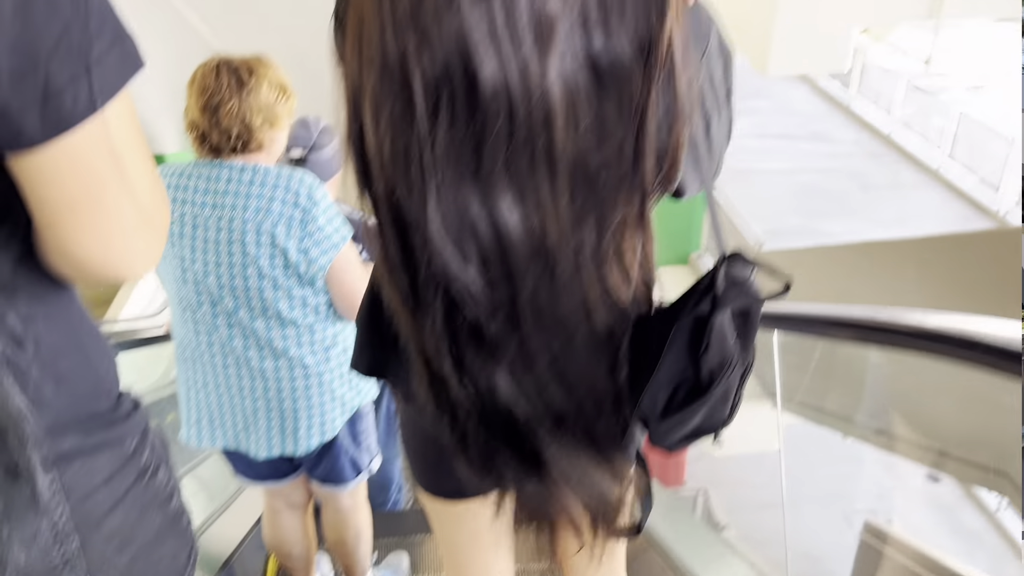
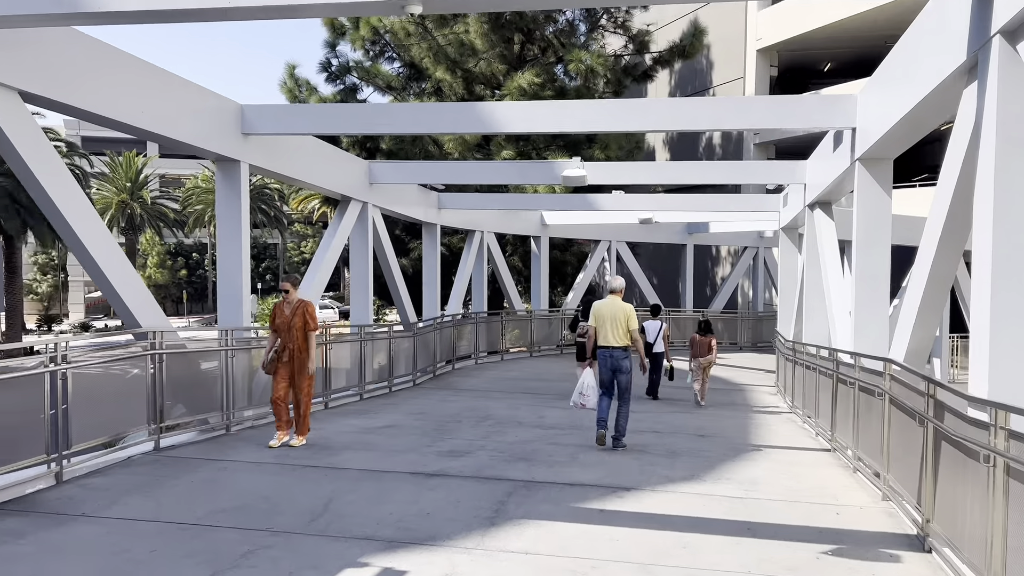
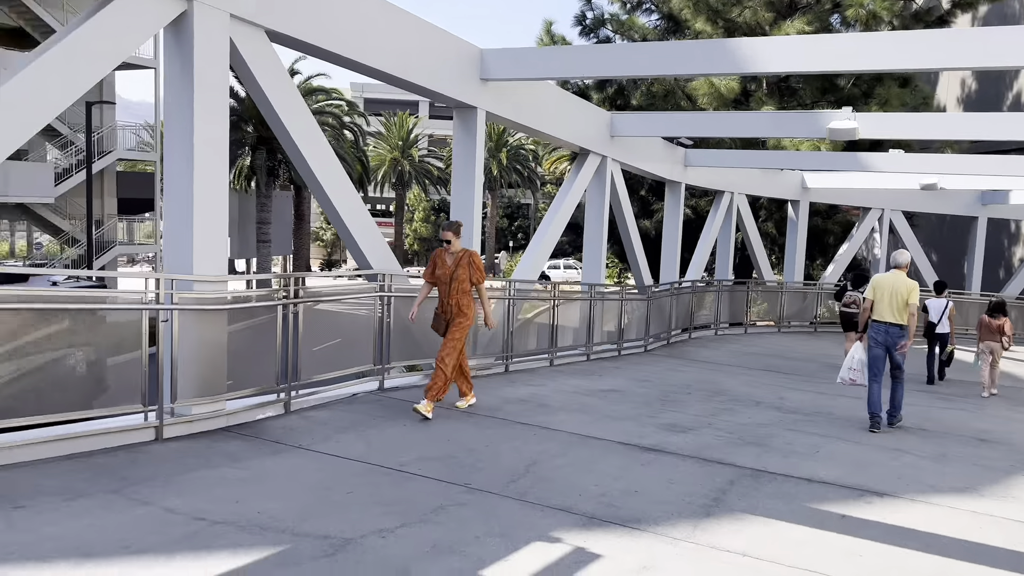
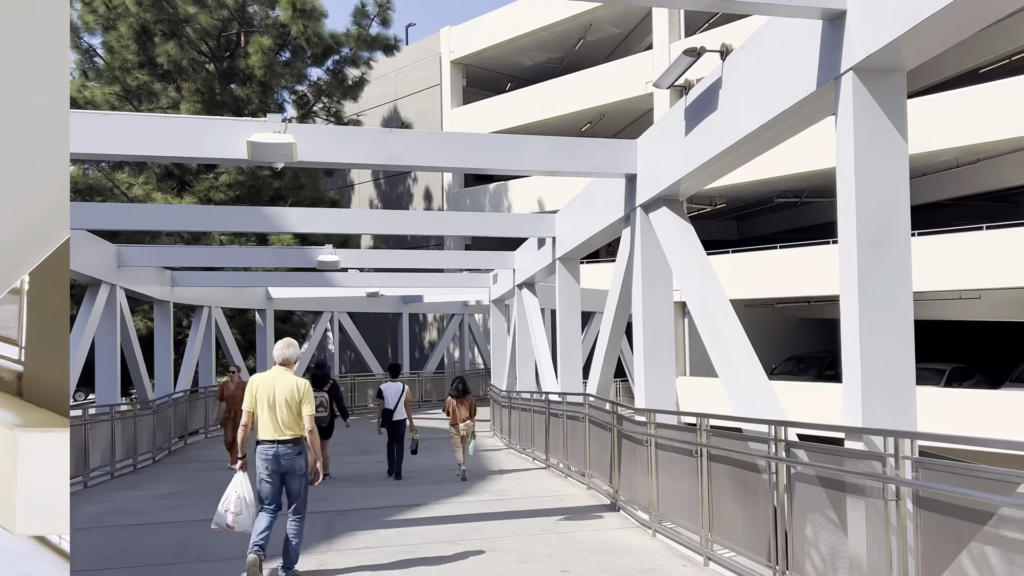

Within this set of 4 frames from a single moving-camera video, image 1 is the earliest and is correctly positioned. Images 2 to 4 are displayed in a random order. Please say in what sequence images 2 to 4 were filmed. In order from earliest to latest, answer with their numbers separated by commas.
4, 2, 3
